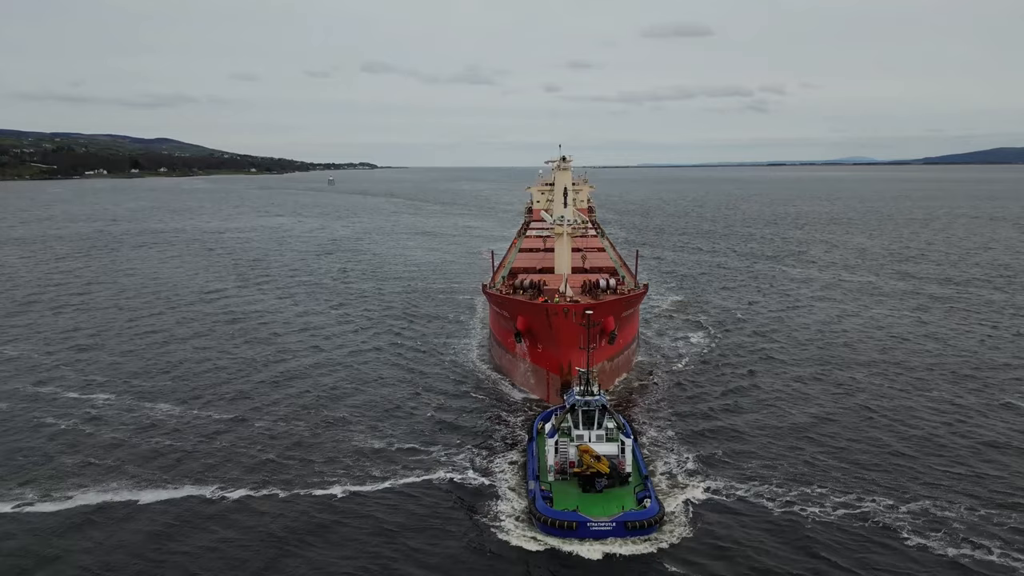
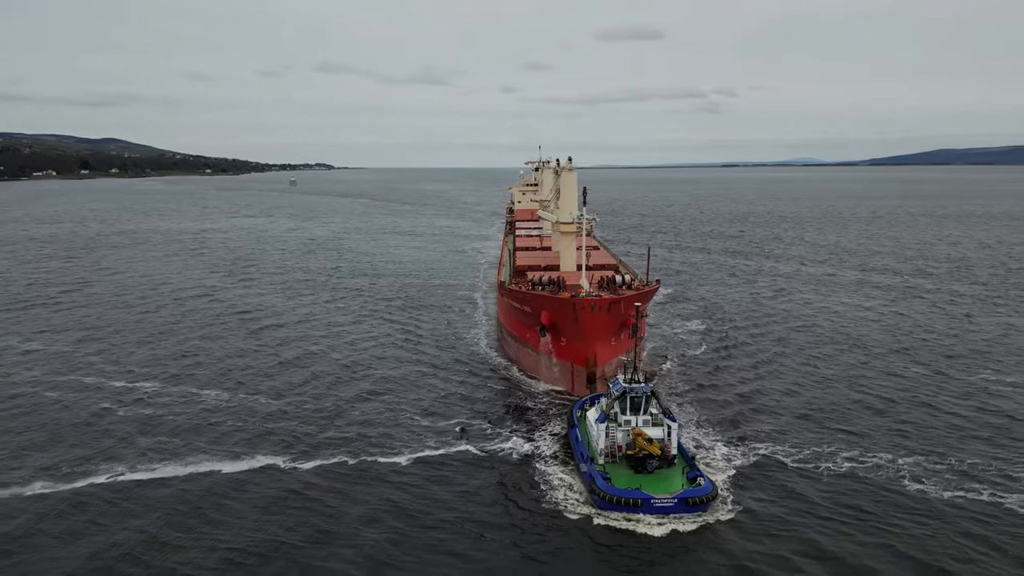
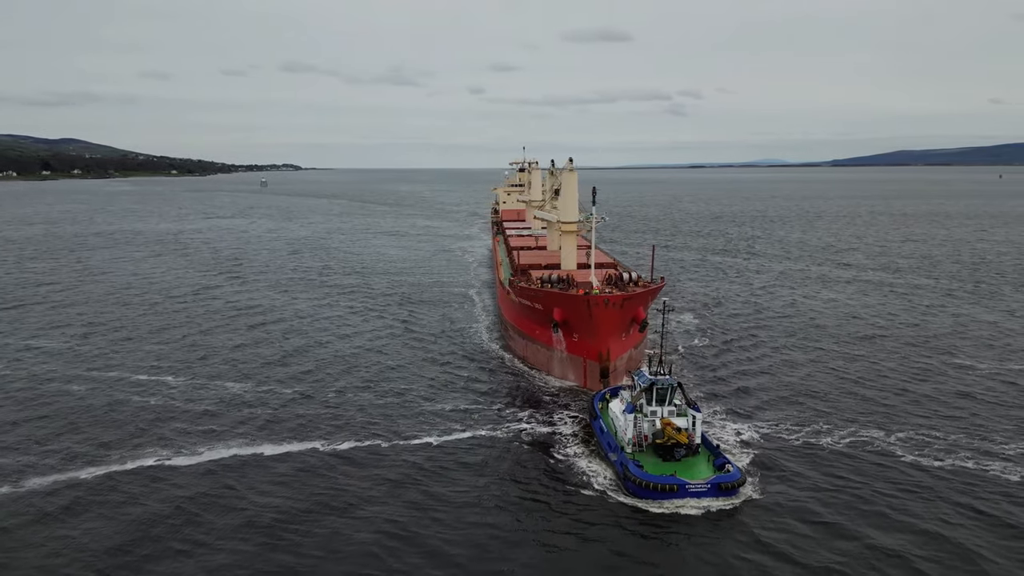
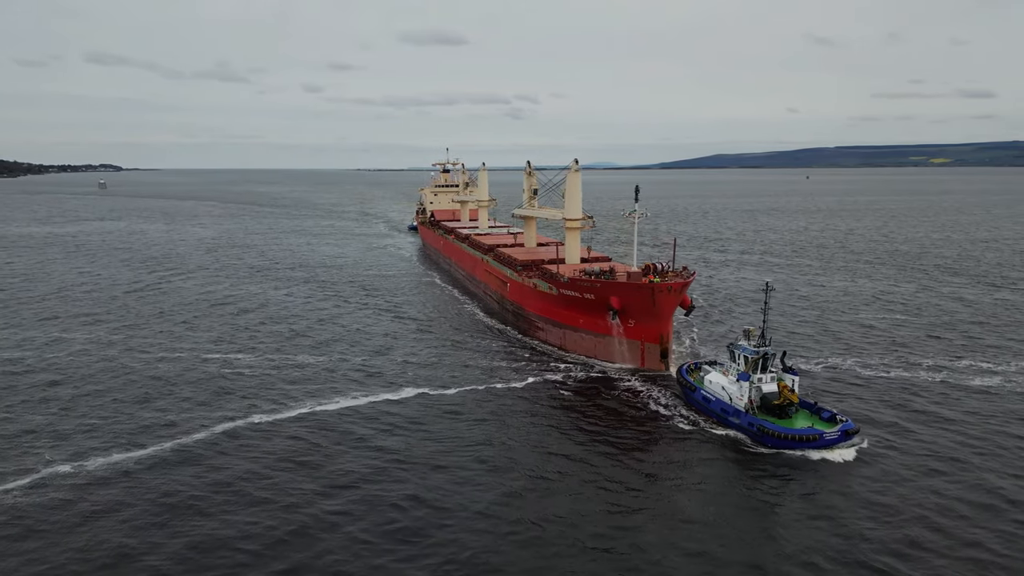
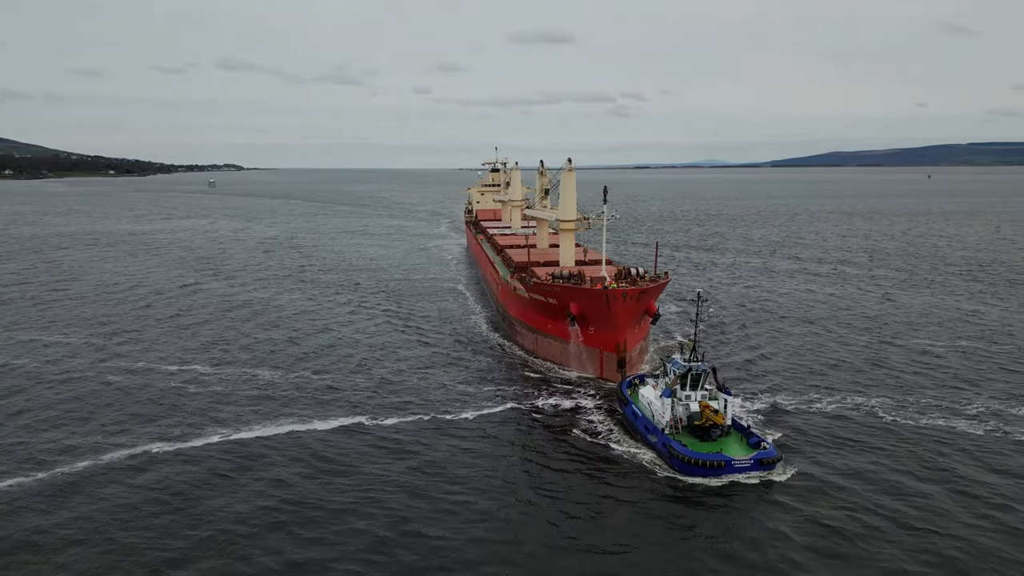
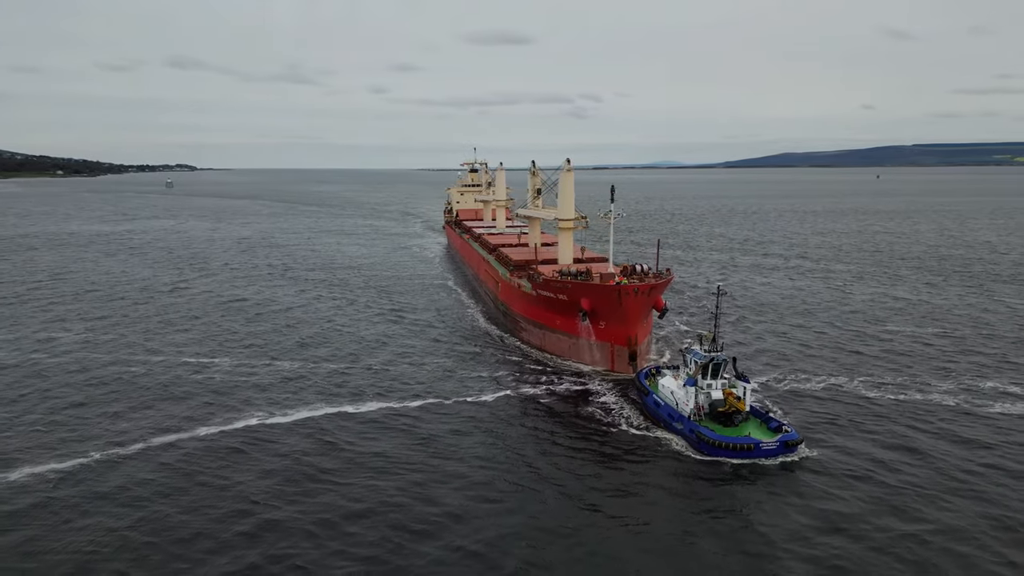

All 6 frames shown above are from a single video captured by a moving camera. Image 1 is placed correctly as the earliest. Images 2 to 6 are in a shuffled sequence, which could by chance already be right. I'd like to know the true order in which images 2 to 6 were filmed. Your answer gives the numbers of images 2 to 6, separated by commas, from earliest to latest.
2, 3, 5, 6, 4
